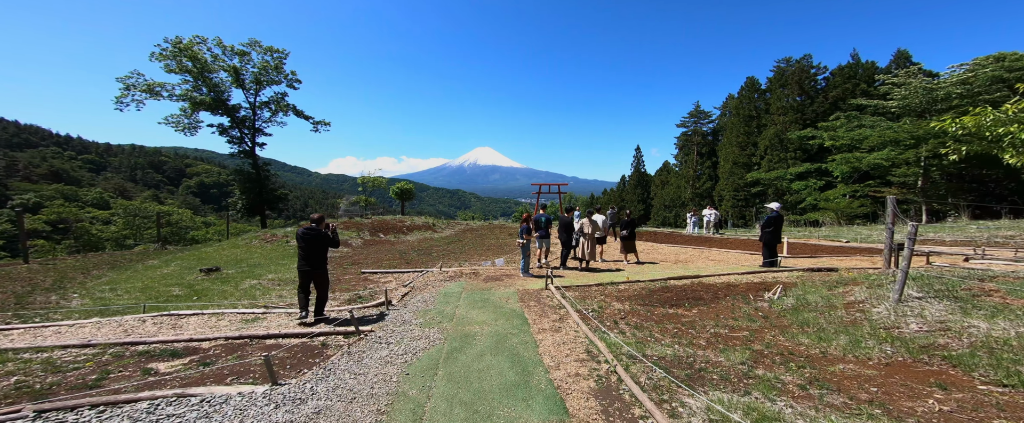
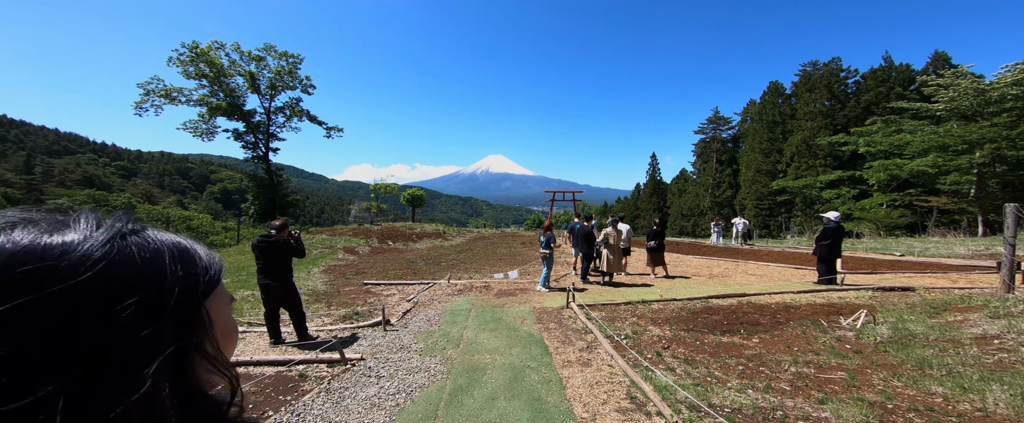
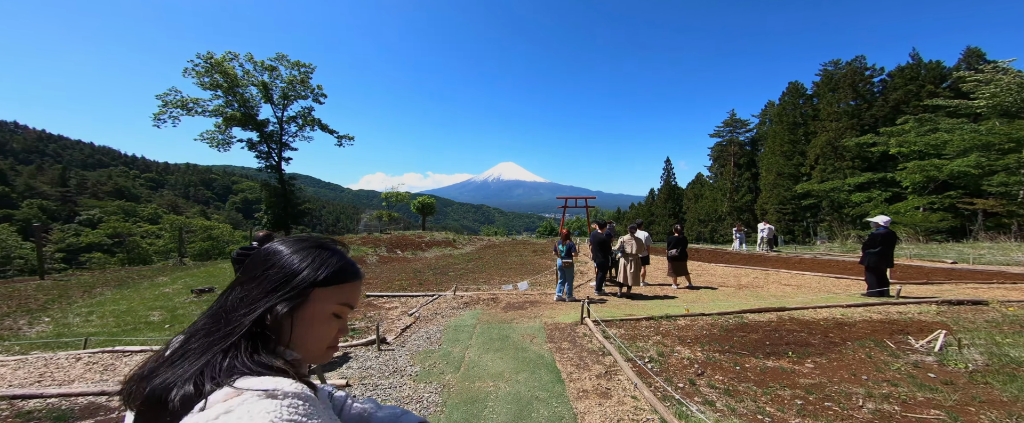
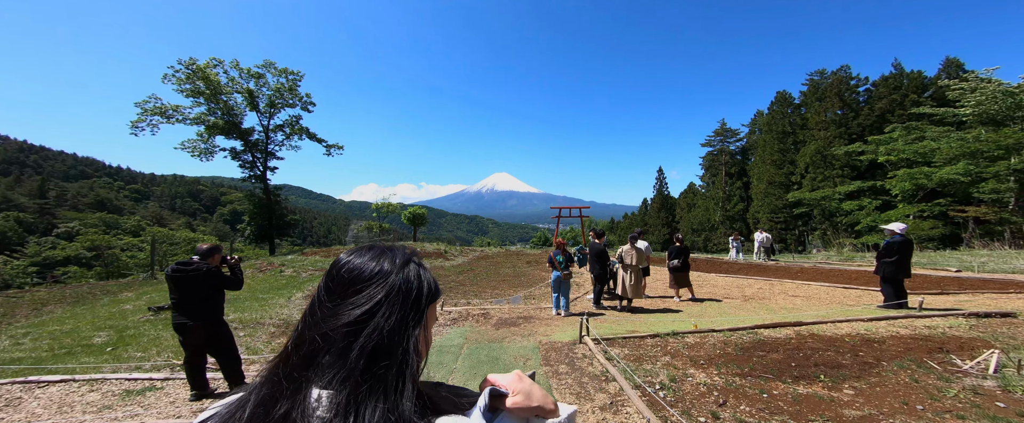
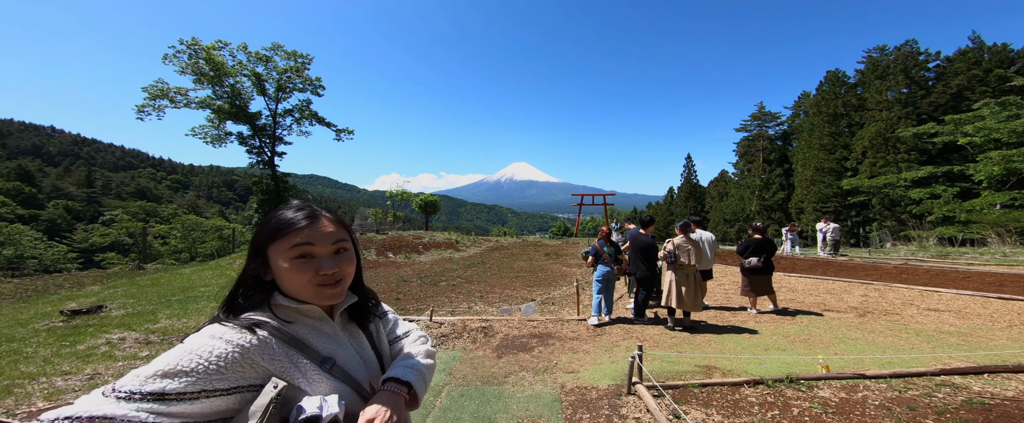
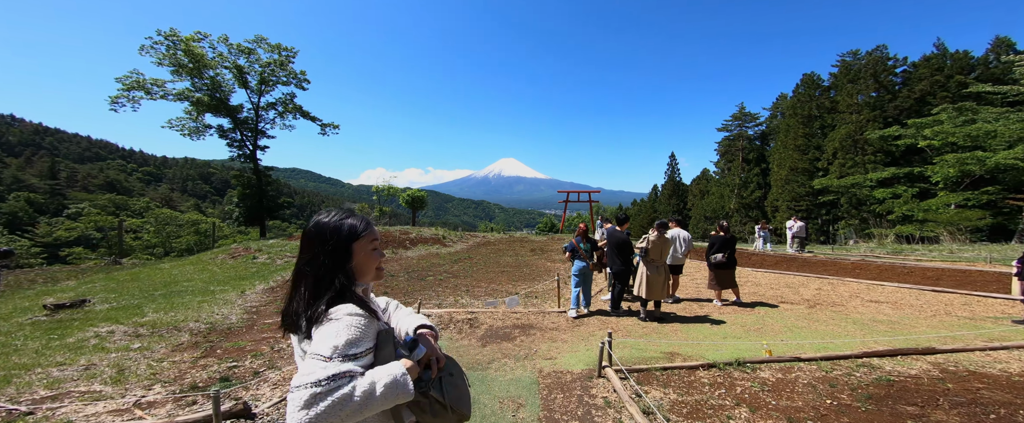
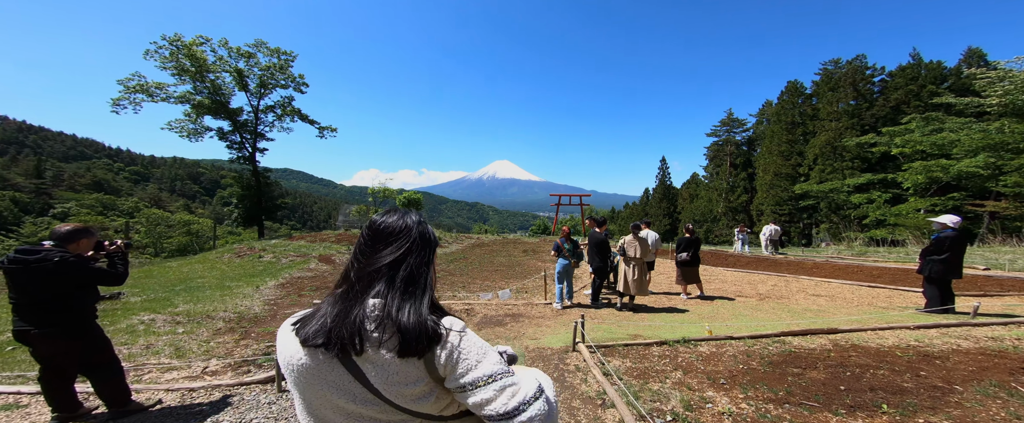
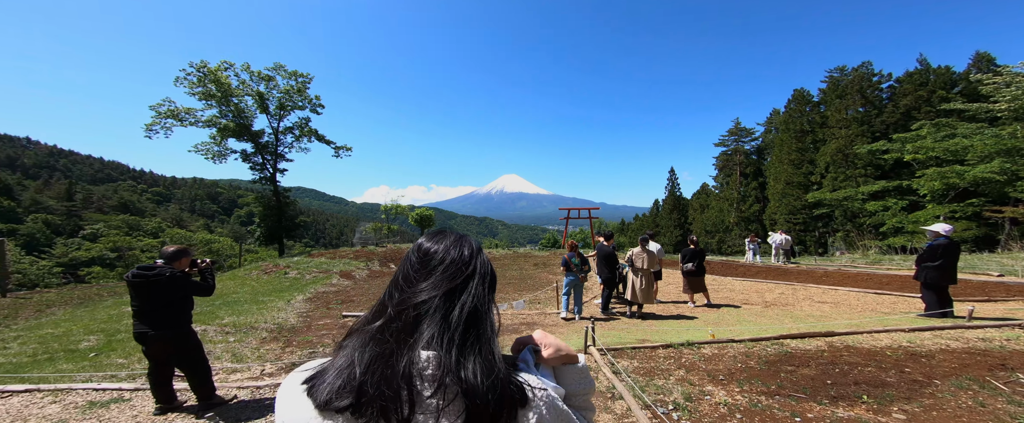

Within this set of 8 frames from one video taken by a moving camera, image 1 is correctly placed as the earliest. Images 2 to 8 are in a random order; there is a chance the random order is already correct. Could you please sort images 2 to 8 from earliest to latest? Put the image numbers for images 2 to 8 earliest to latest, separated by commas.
2, 3, 4, 8, 7, 6, 5
